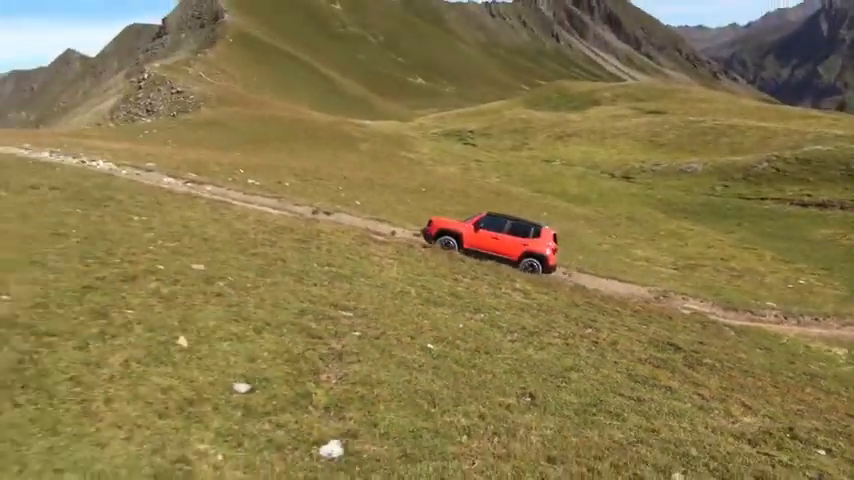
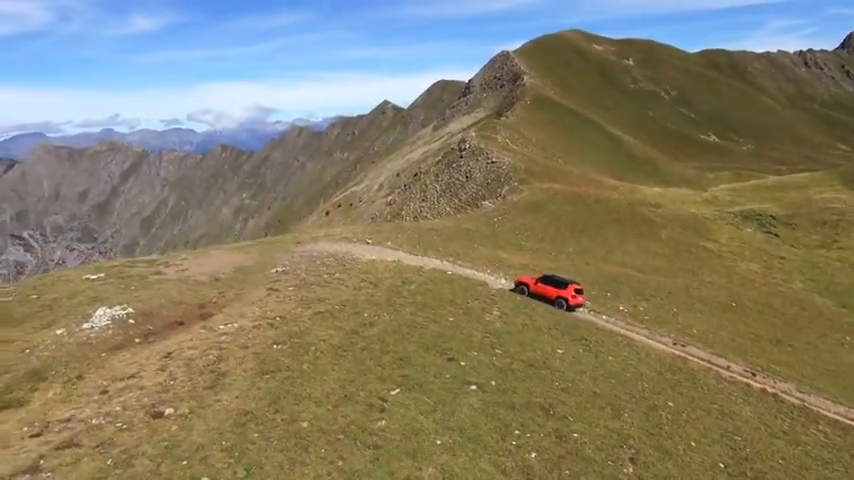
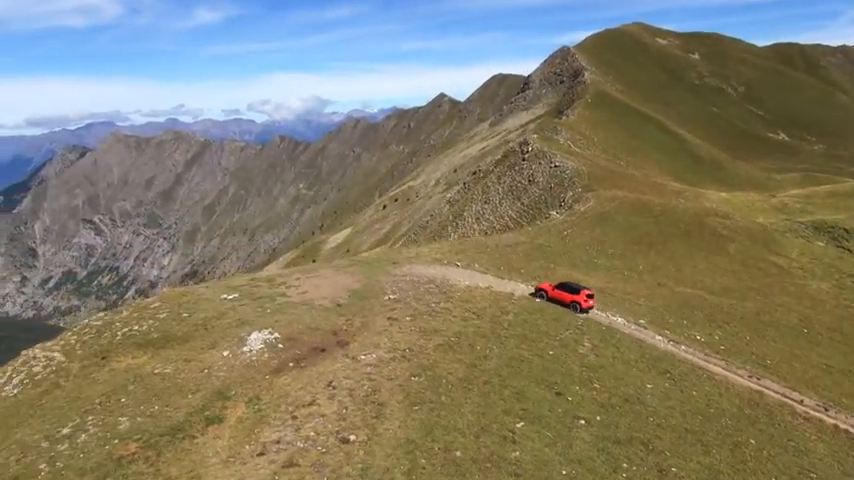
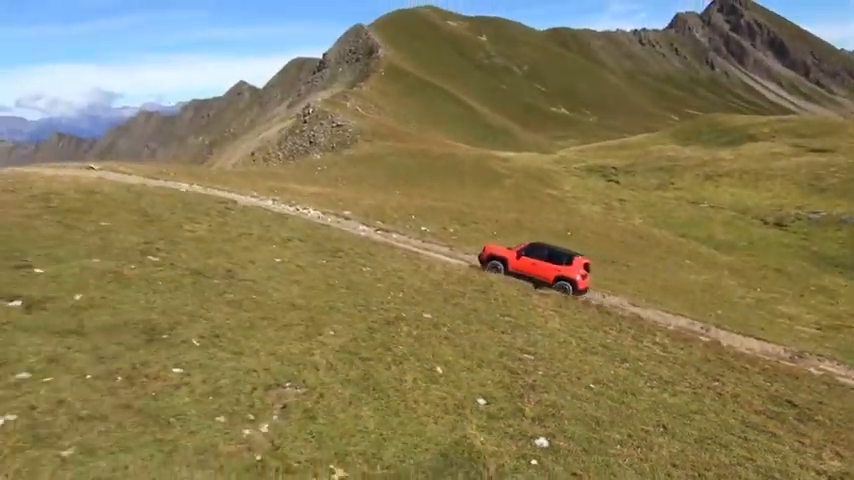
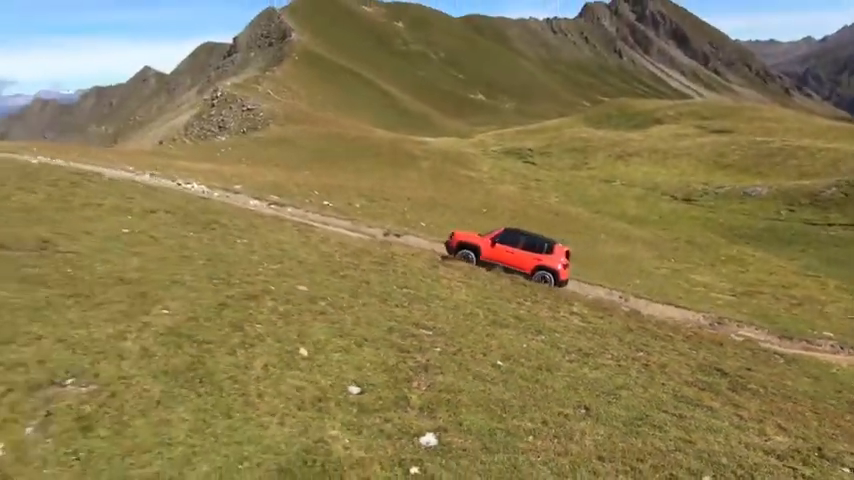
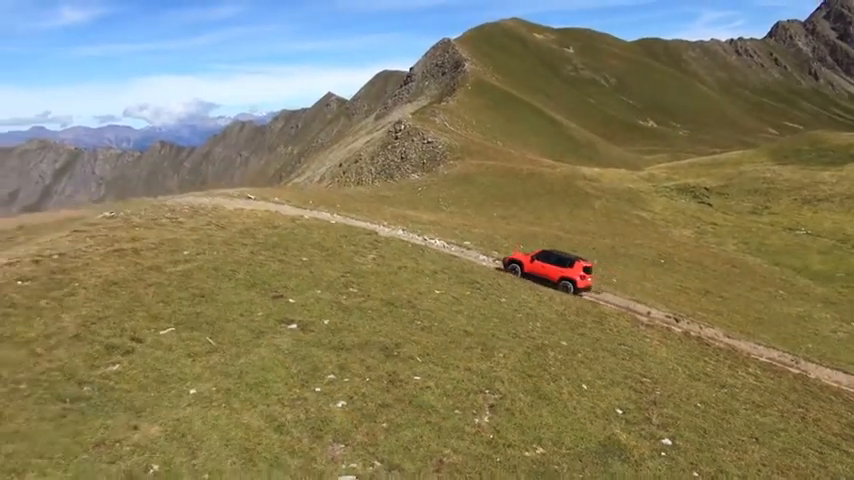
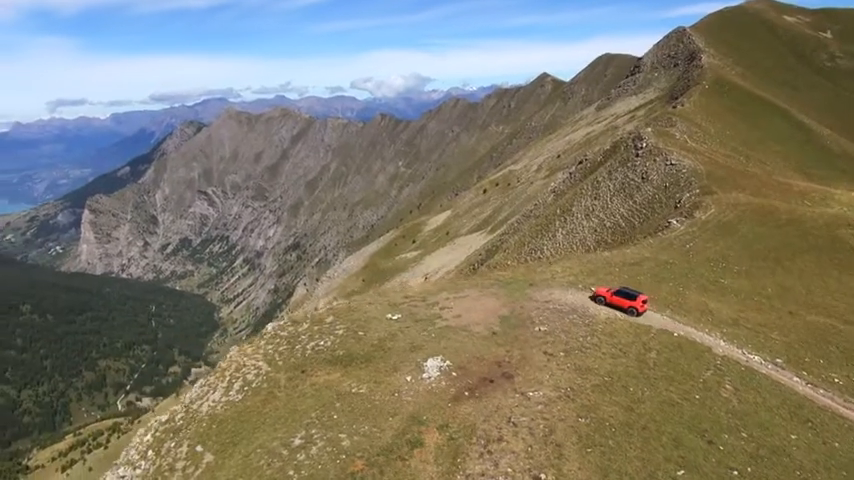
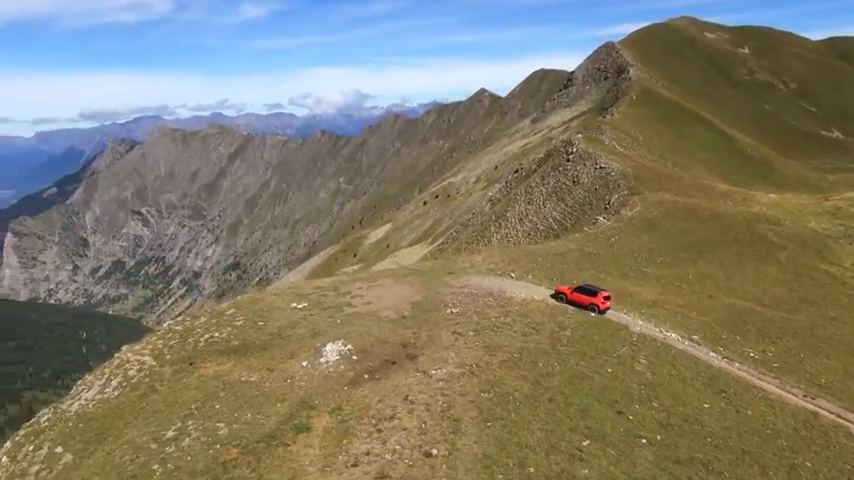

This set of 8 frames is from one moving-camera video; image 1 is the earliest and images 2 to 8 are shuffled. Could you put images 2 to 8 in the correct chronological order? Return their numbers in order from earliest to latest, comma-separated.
5, 4, 6, 2, 3, 8, 7
